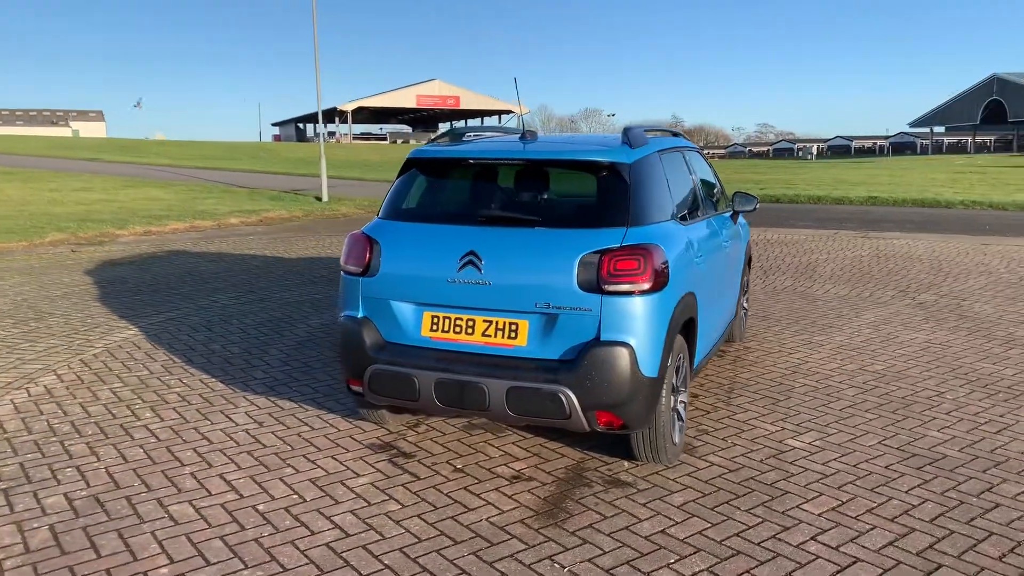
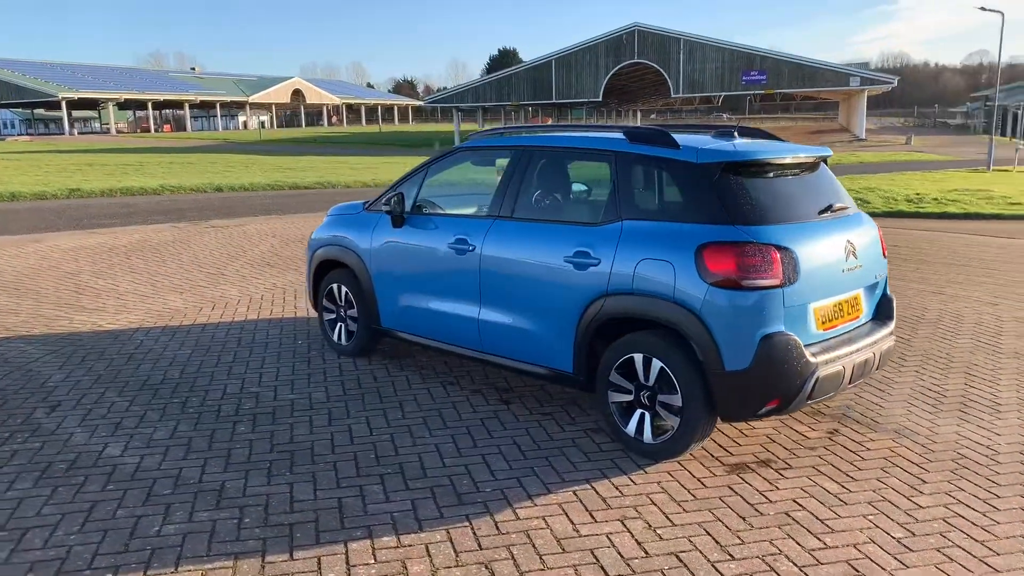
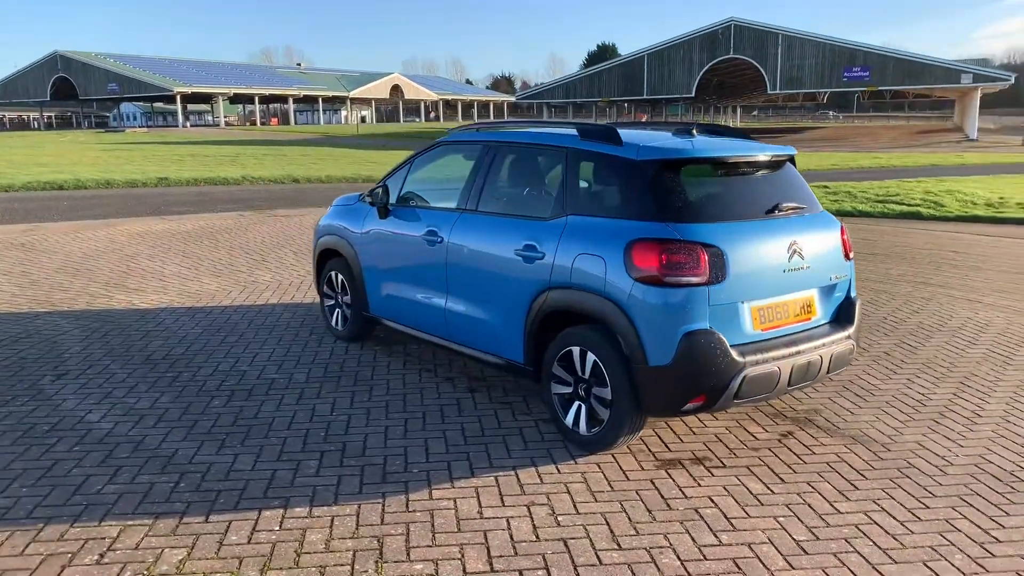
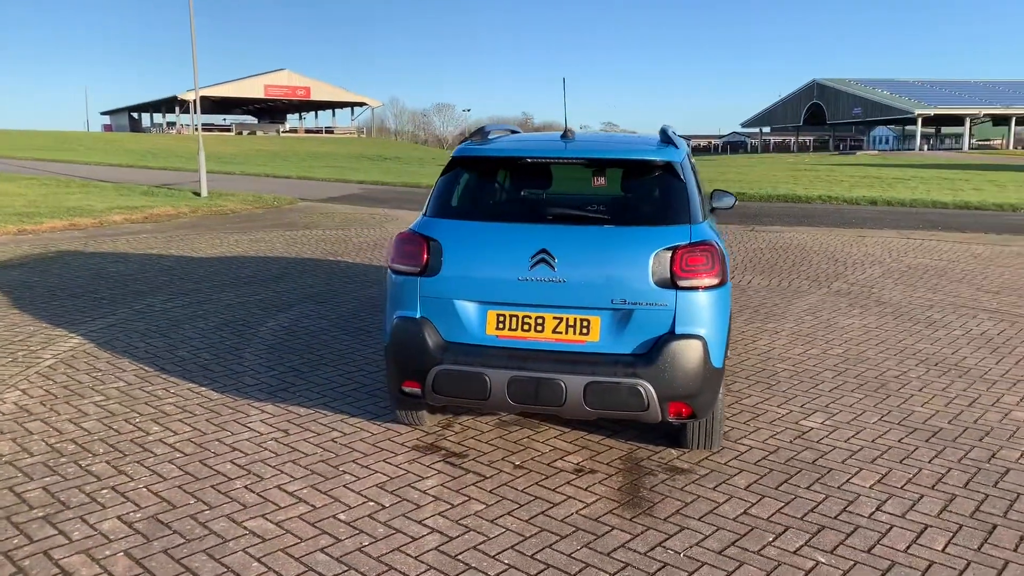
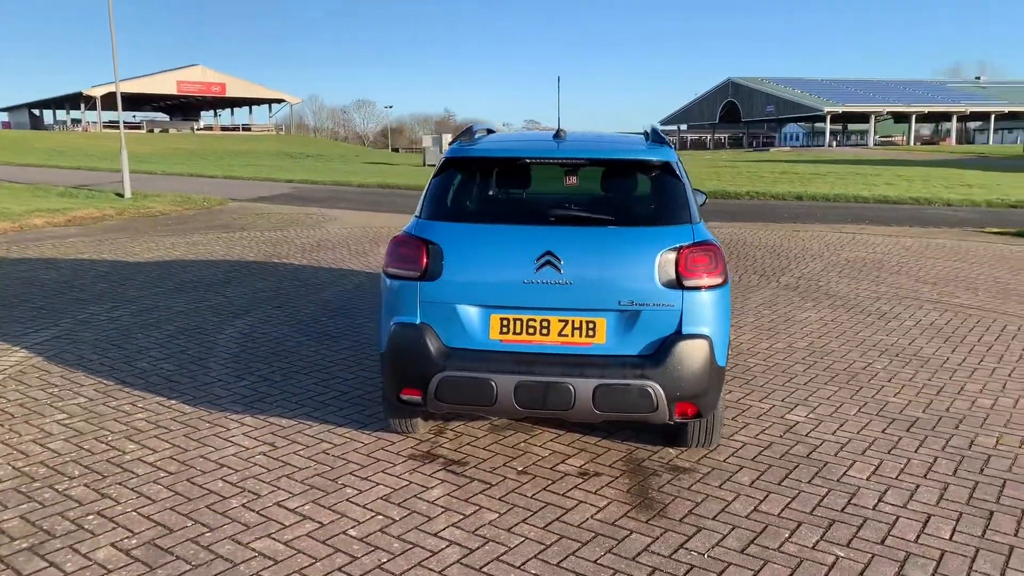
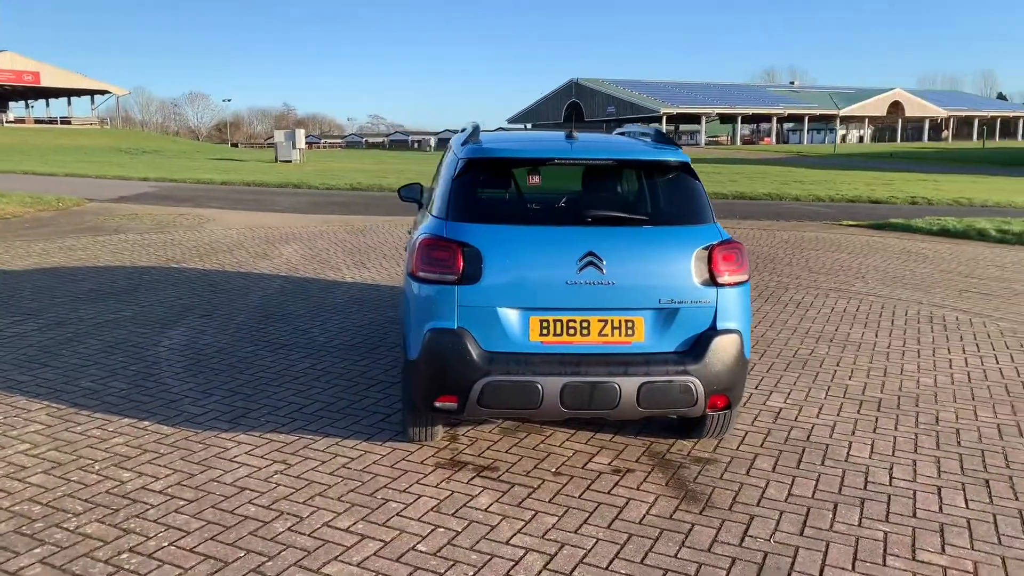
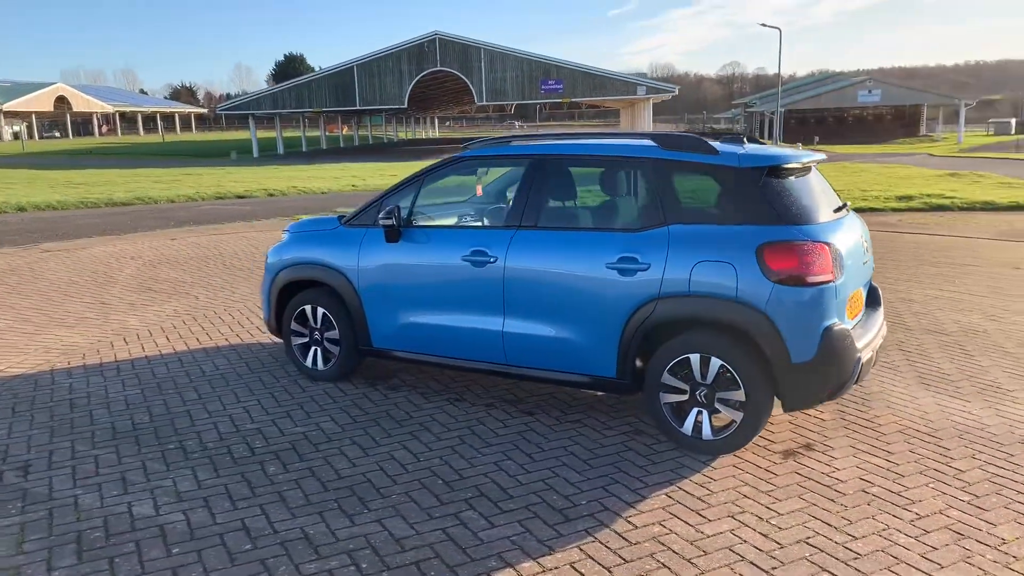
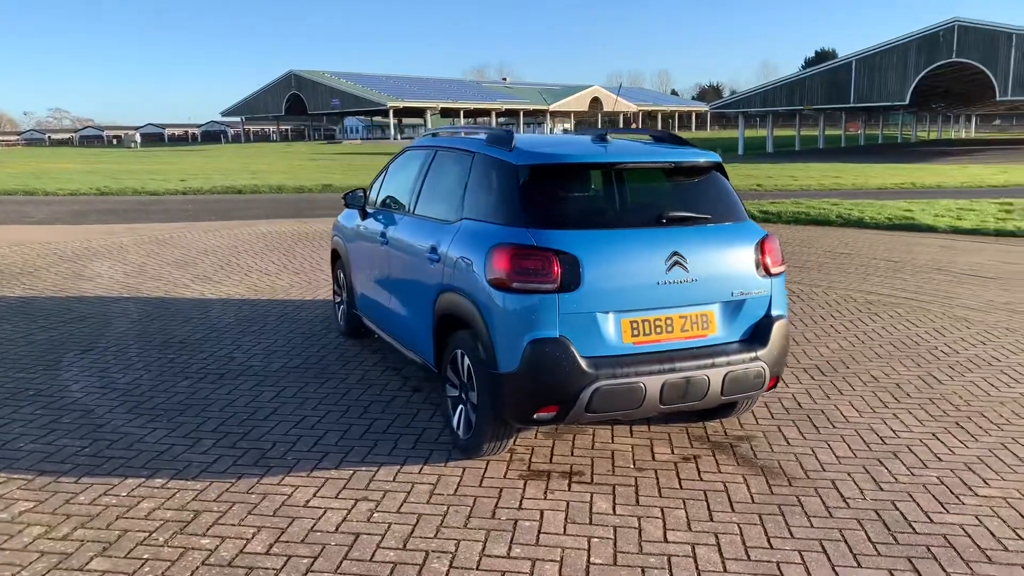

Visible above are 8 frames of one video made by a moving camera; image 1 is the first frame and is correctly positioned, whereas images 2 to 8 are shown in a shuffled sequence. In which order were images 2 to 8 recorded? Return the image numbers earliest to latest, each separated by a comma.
4, 5, 6, 8, 3, 2, 7
